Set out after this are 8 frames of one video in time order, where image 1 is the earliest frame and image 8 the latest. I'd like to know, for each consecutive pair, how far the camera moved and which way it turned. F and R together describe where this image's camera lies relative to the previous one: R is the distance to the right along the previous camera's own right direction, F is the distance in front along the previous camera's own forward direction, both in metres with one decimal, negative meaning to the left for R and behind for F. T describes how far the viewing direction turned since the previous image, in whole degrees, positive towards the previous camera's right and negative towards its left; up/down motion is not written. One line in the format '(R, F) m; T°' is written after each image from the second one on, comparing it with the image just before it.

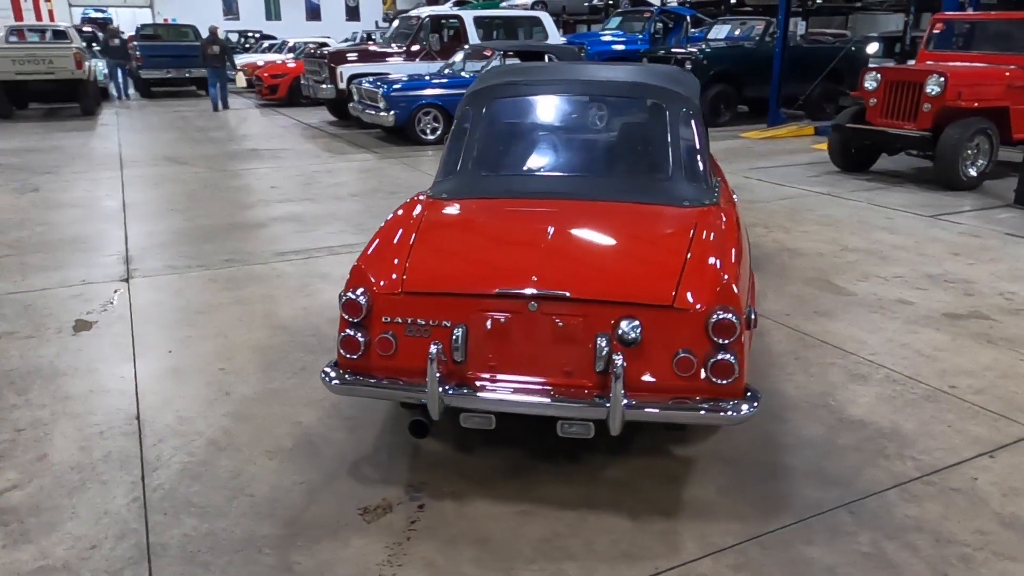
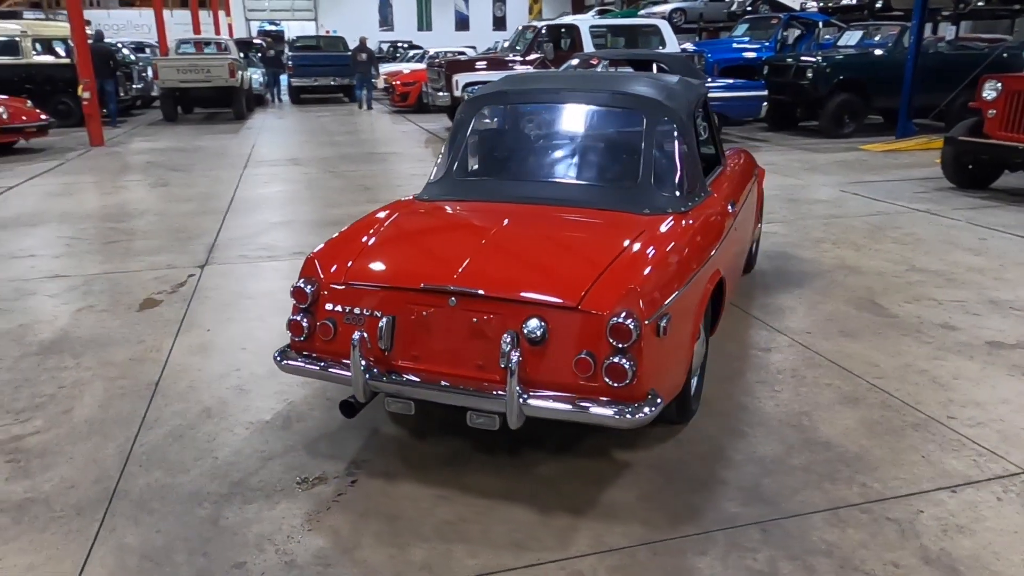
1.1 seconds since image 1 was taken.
(+0.8, -0.1) m; -11°
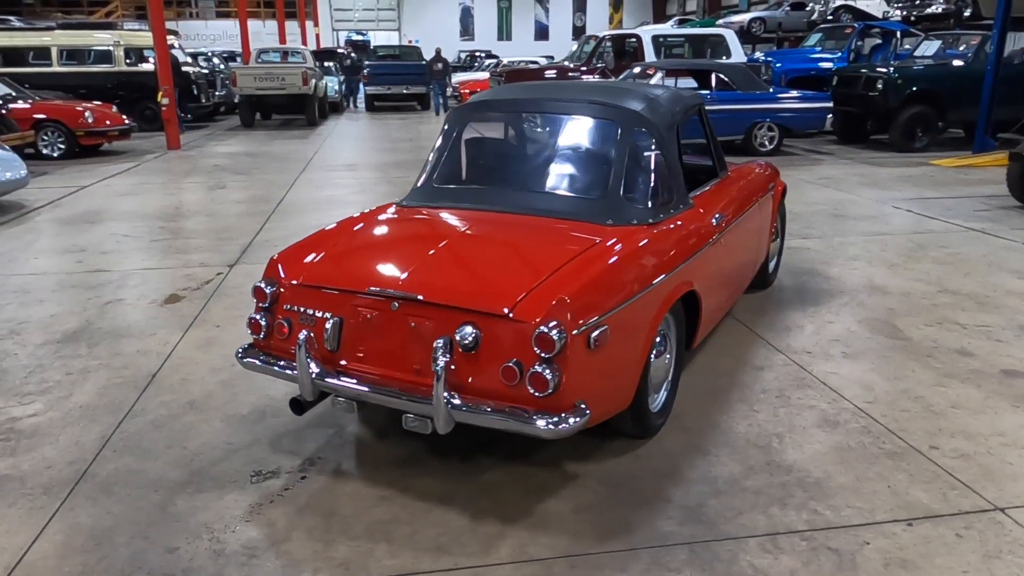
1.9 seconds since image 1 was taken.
(+0.5, 0.0) m; -6°
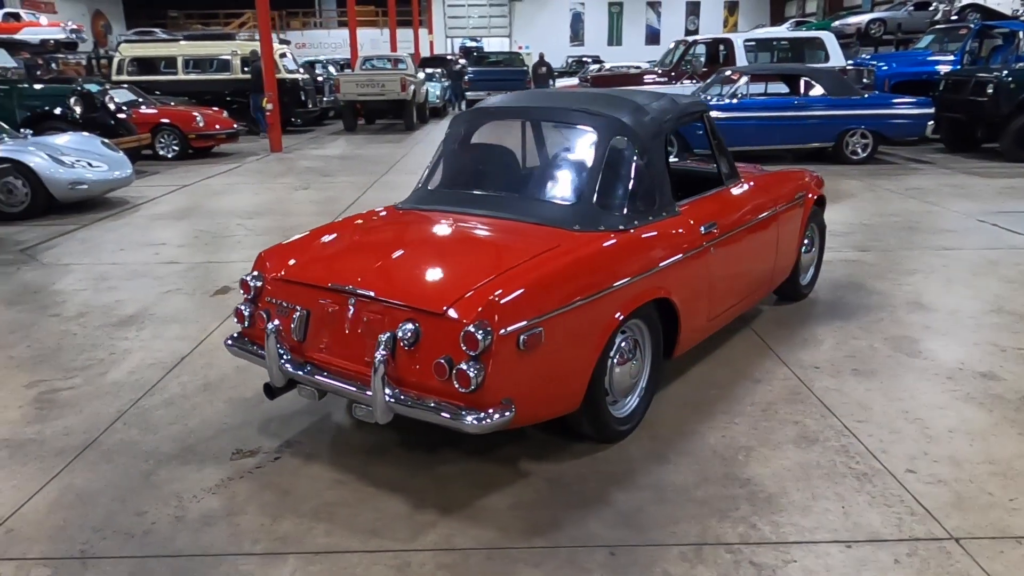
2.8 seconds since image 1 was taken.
(+0.6, -0.1) m; -8°
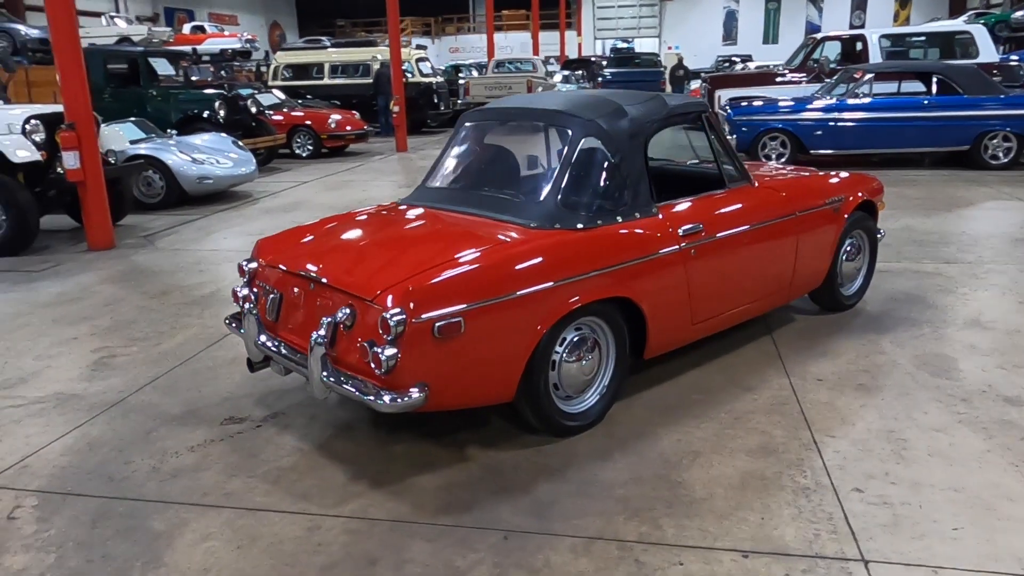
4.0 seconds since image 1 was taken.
(+0.9, -0.1) m; -11°
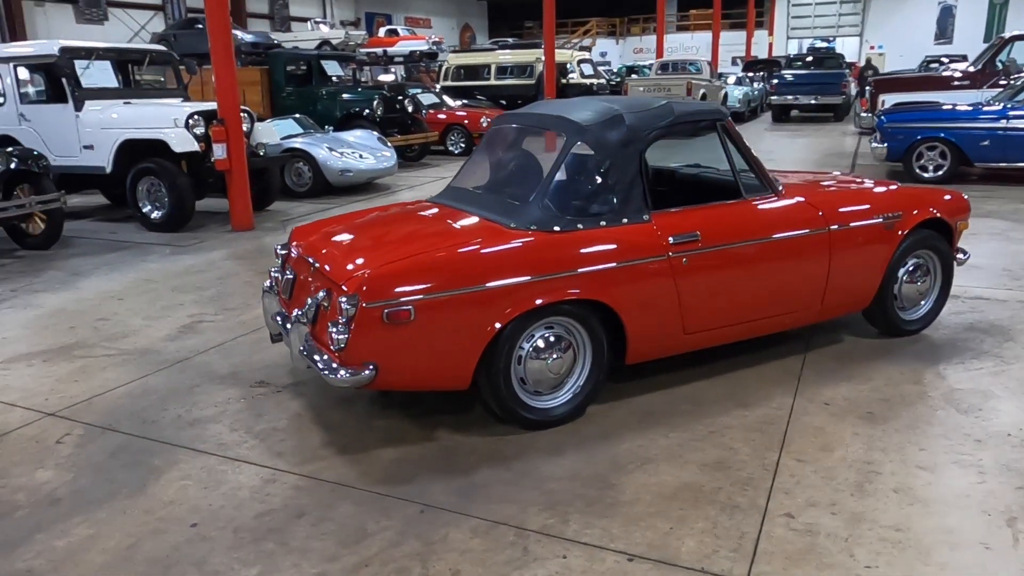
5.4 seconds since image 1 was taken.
(+1.0, -0.1) m; -14°
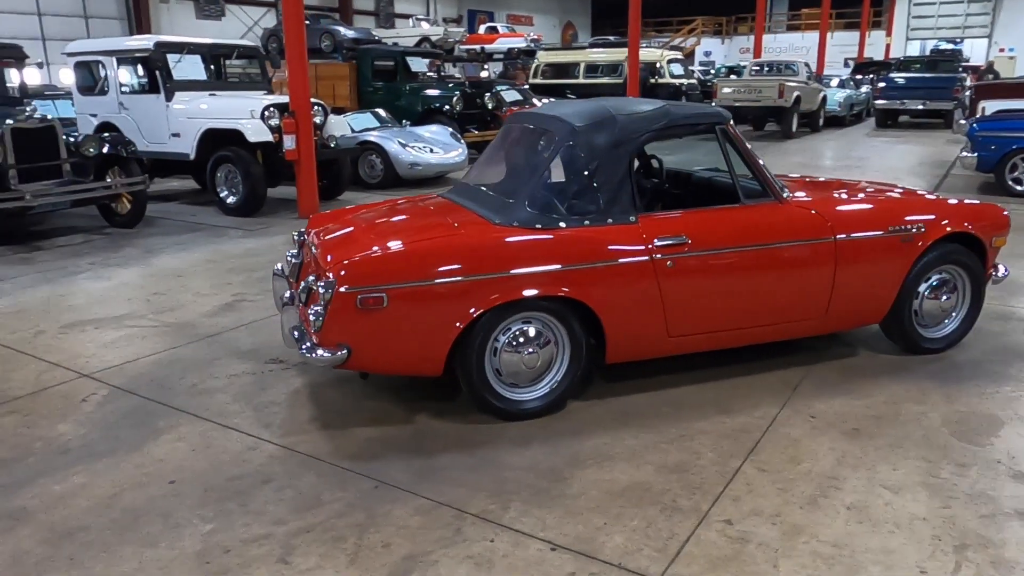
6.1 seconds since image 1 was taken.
(+0.6, -0.1) m; -7°
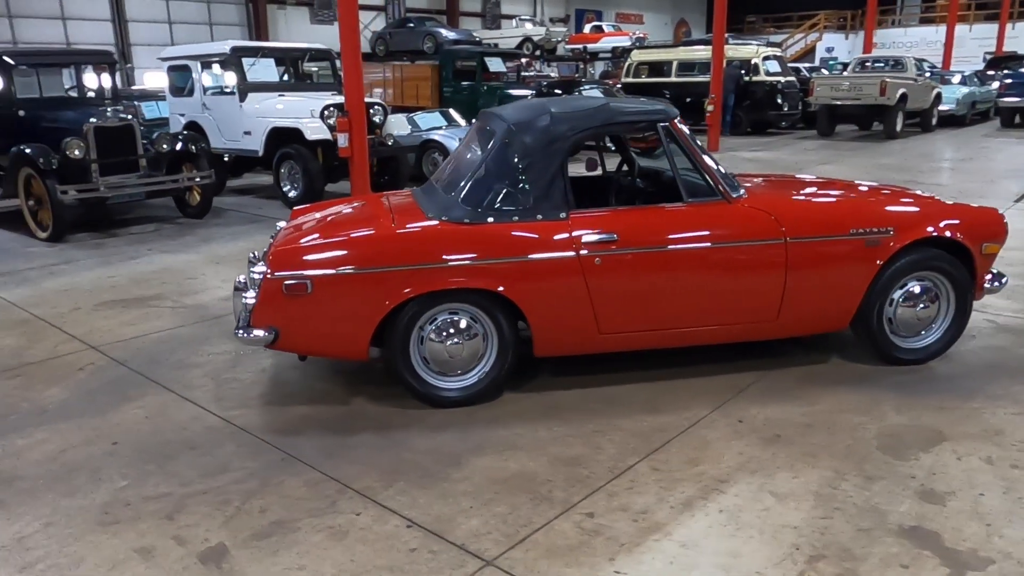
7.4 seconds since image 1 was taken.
(+0.9, 0.0) m; -9°
